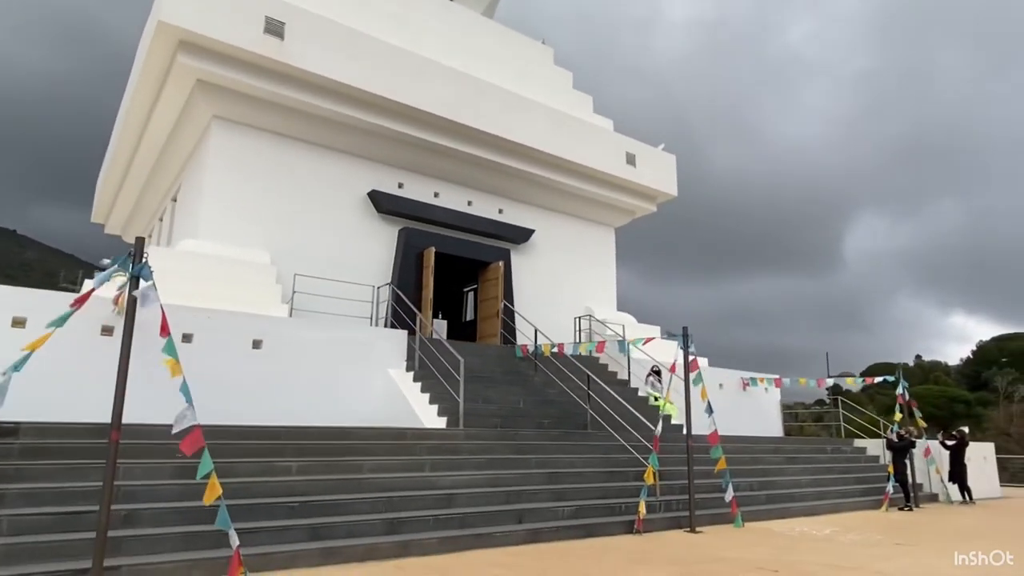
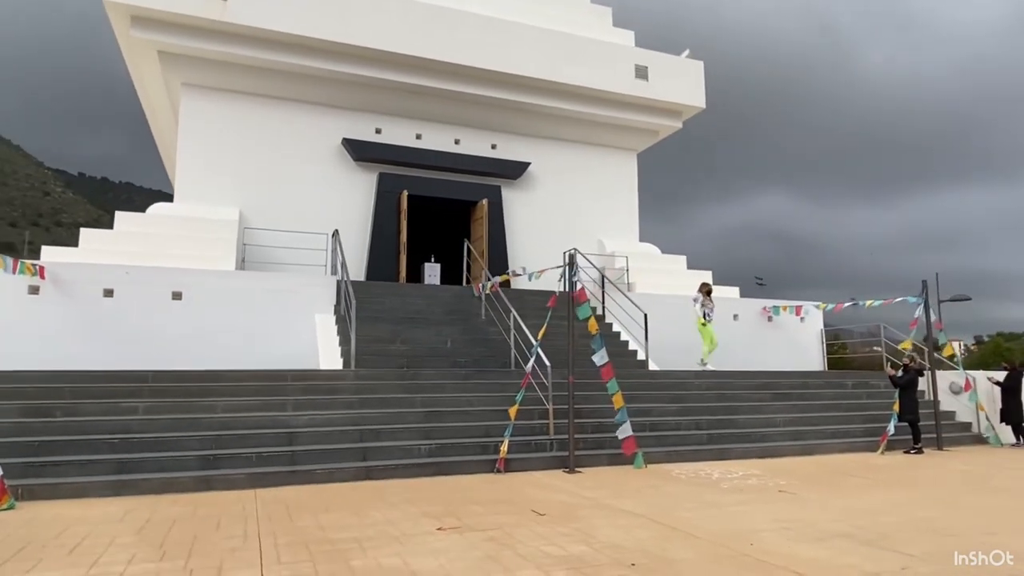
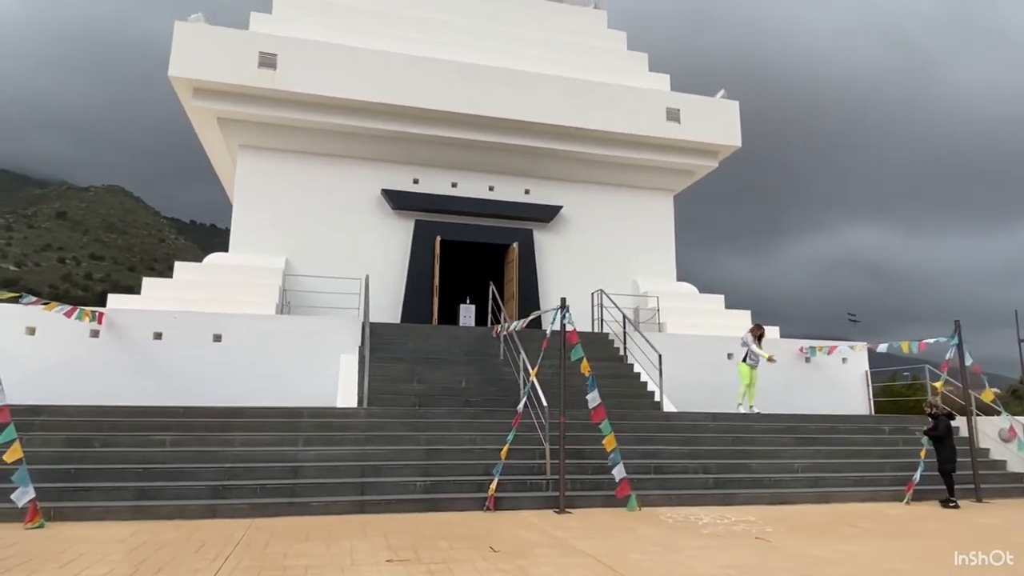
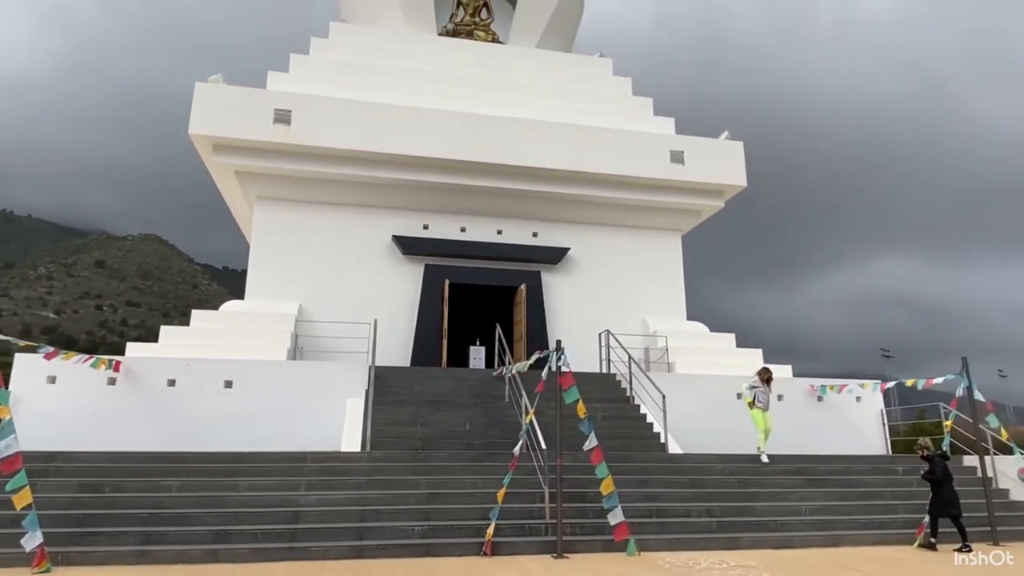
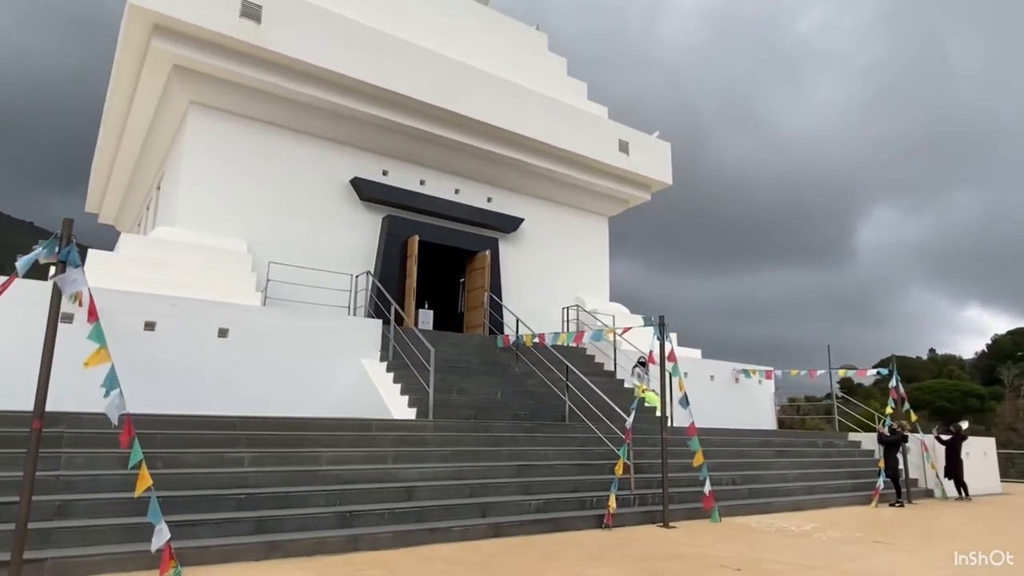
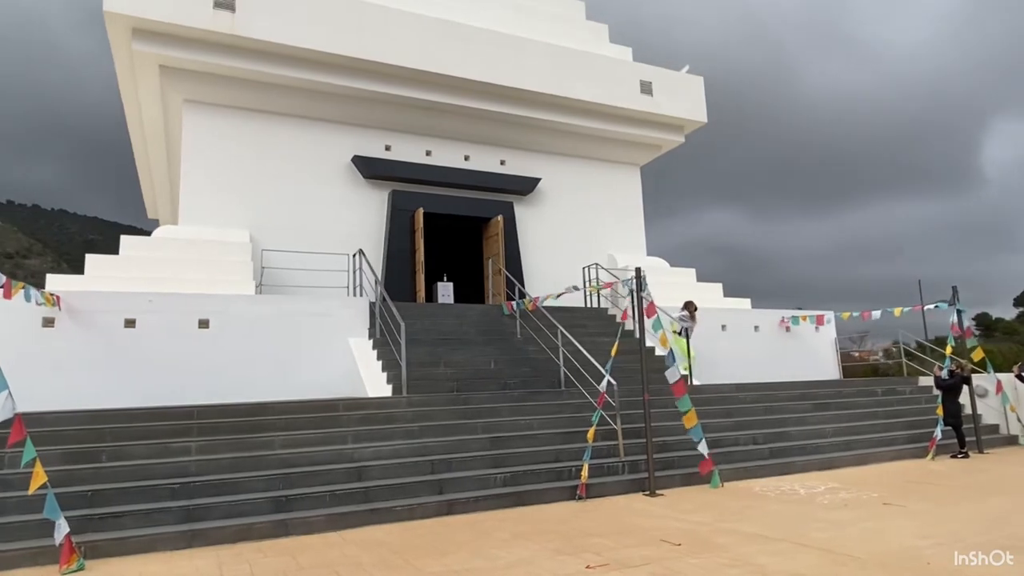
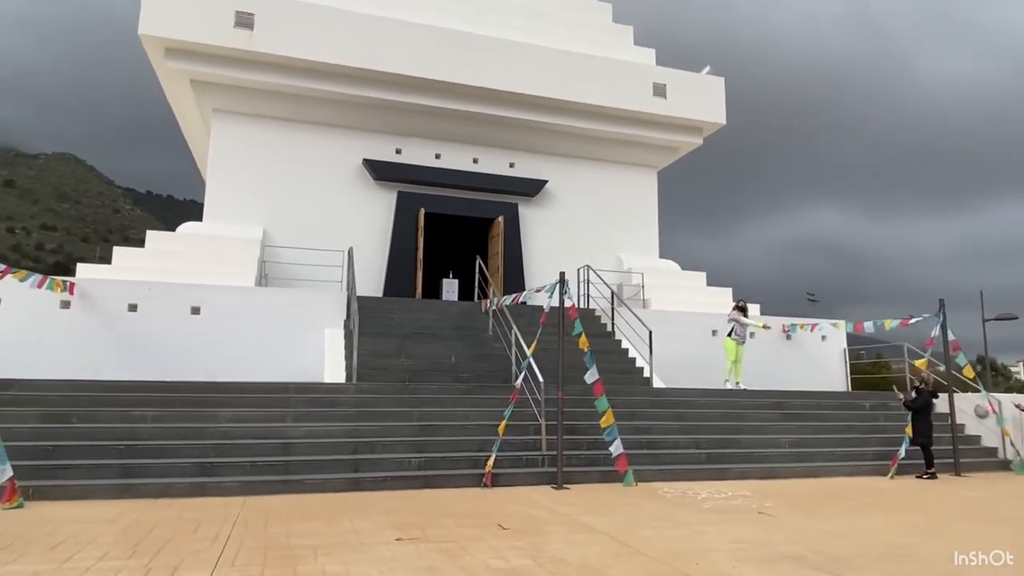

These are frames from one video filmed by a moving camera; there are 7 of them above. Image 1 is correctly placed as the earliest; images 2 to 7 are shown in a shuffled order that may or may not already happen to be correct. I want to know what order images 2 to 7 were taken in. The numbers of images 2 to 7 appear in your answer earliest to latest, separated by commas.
5, 6, 2, 7, 3, 4
